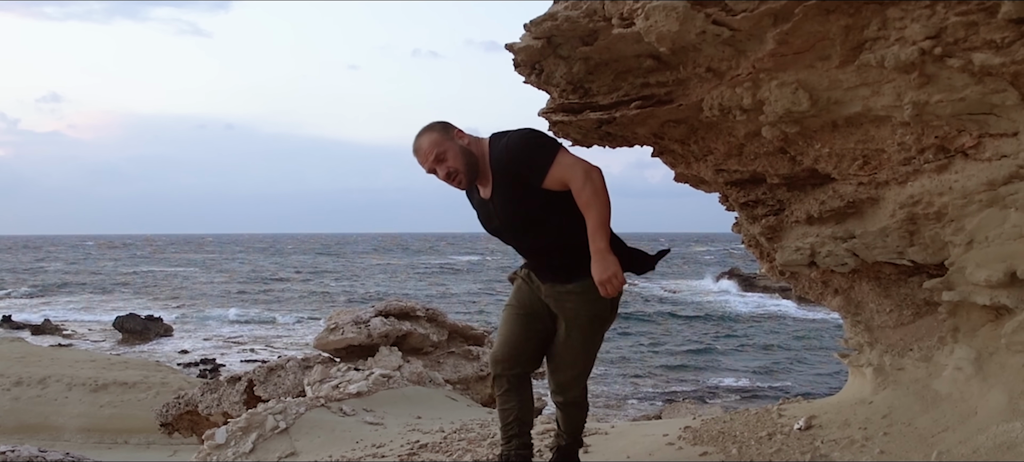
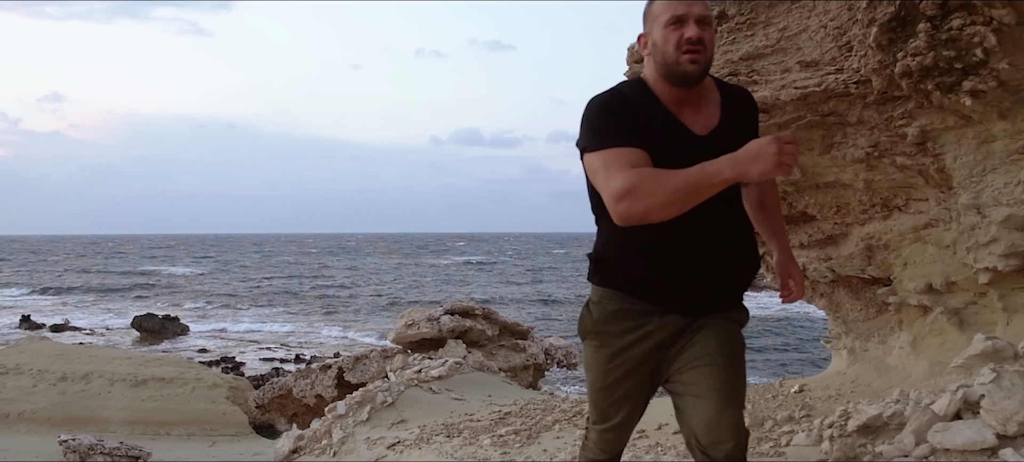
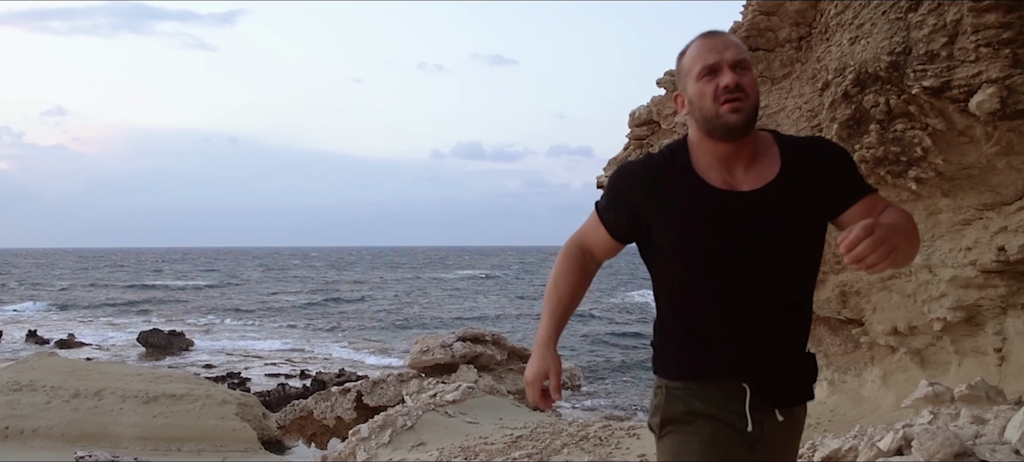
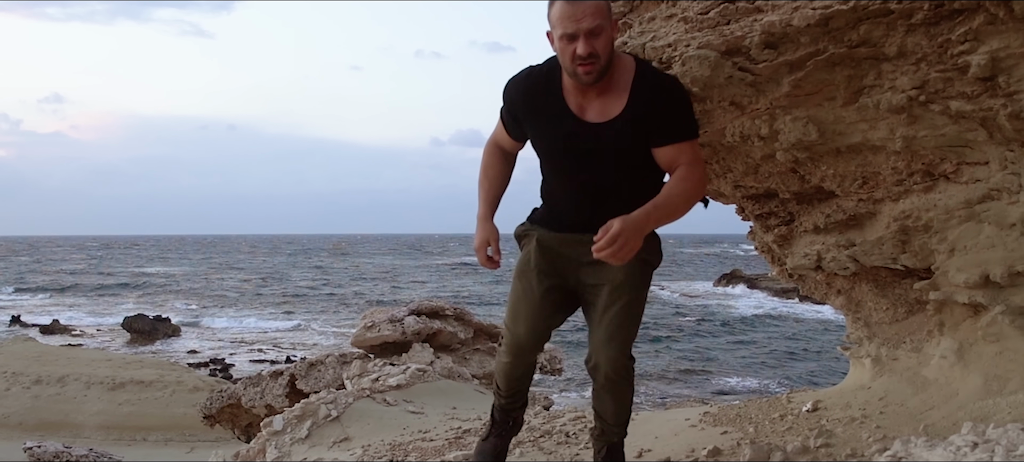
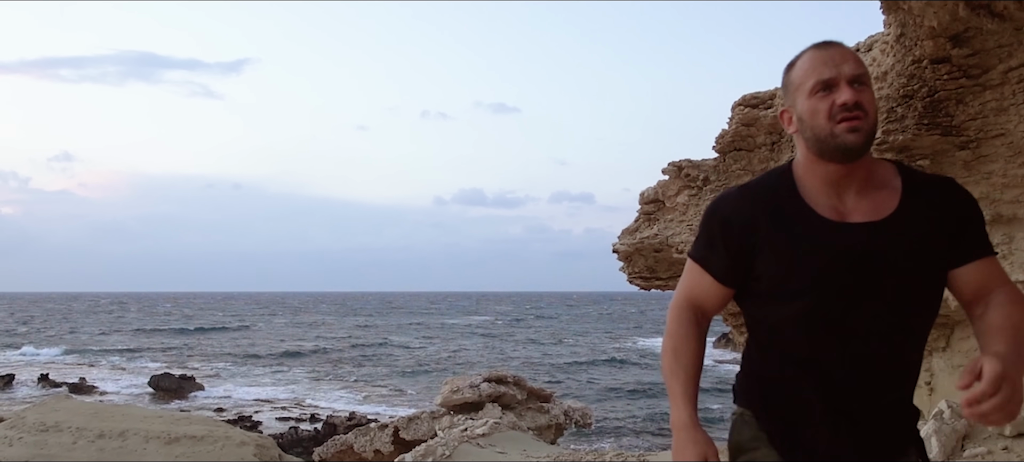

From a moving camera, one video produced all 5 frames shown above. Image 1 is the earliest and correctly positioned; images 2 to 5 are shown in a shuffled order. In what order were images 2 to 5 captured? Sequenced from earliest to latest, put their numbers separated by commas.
4, 2, 3, 5
